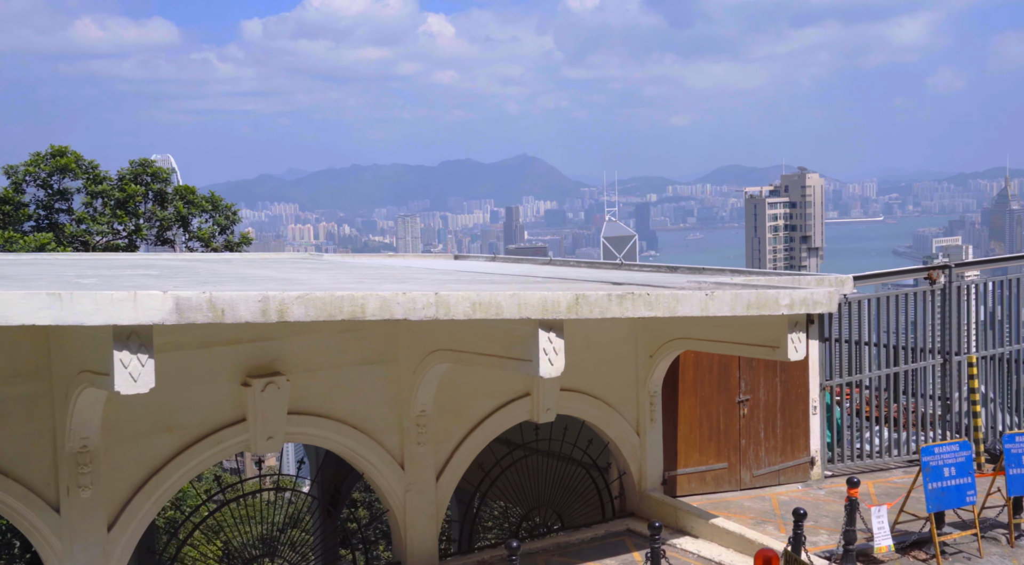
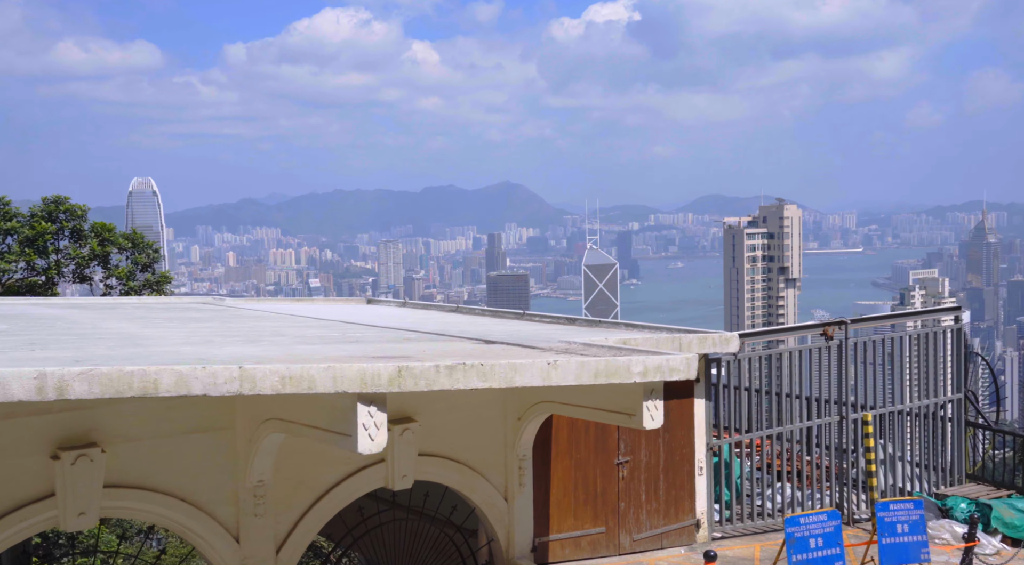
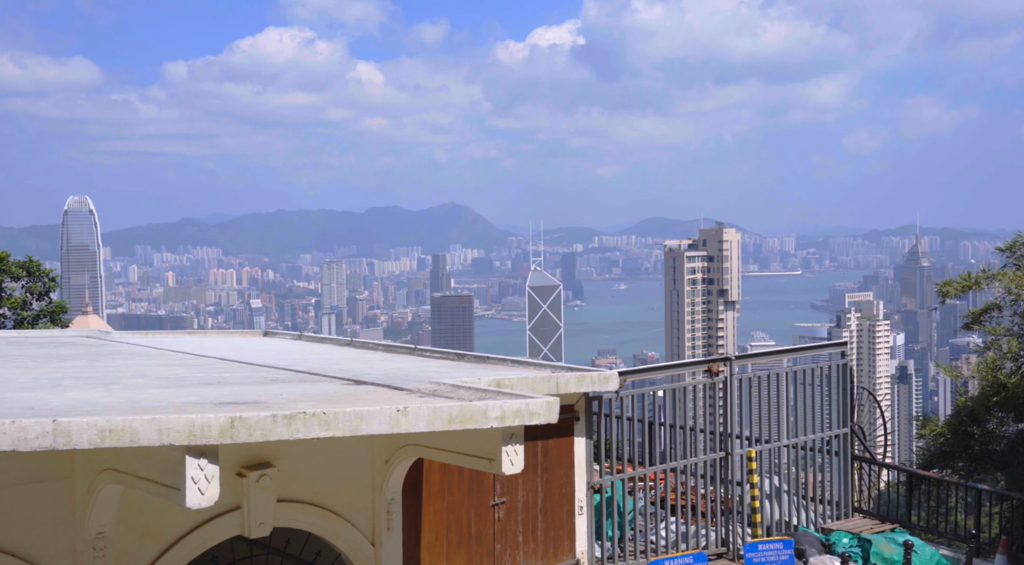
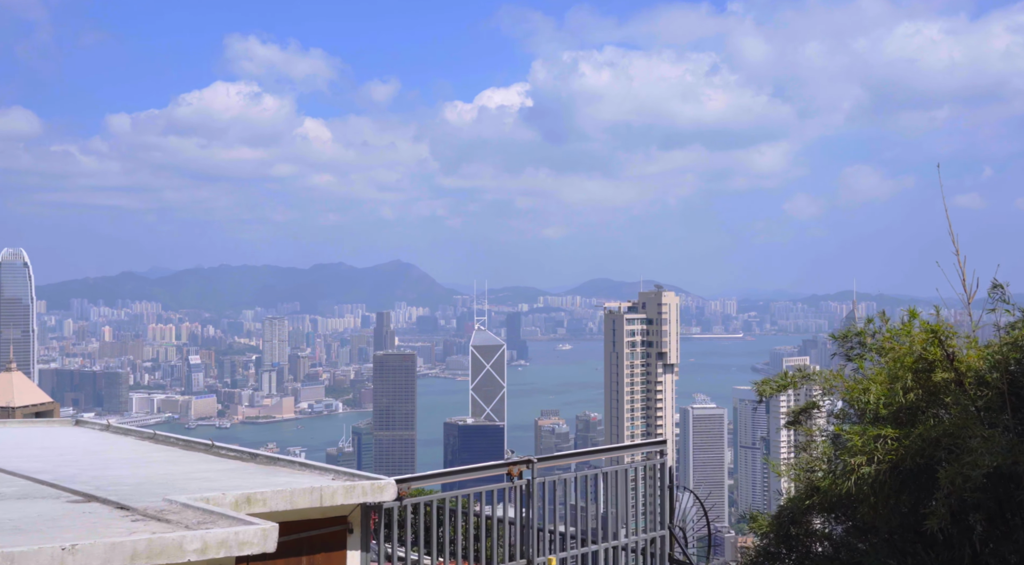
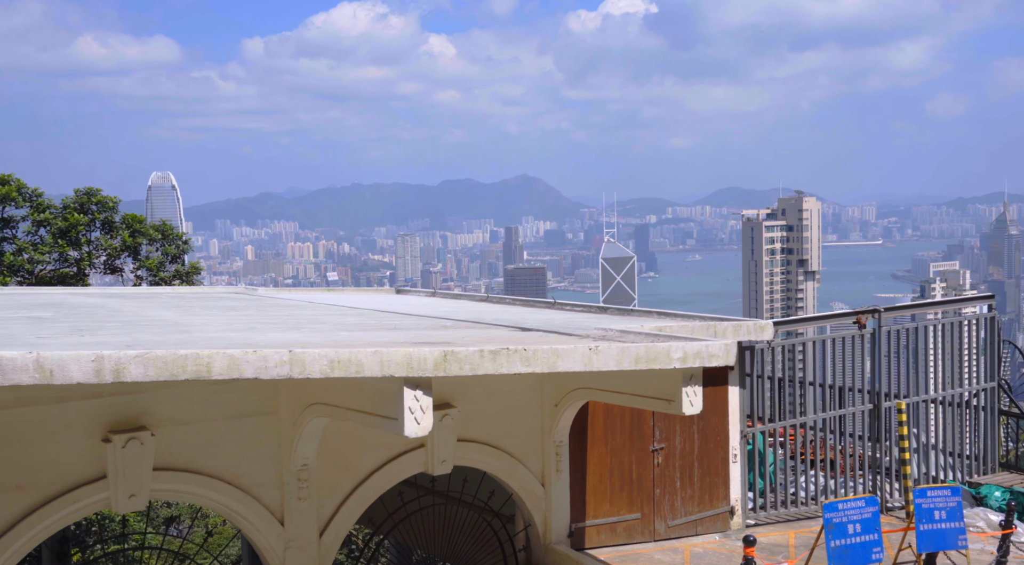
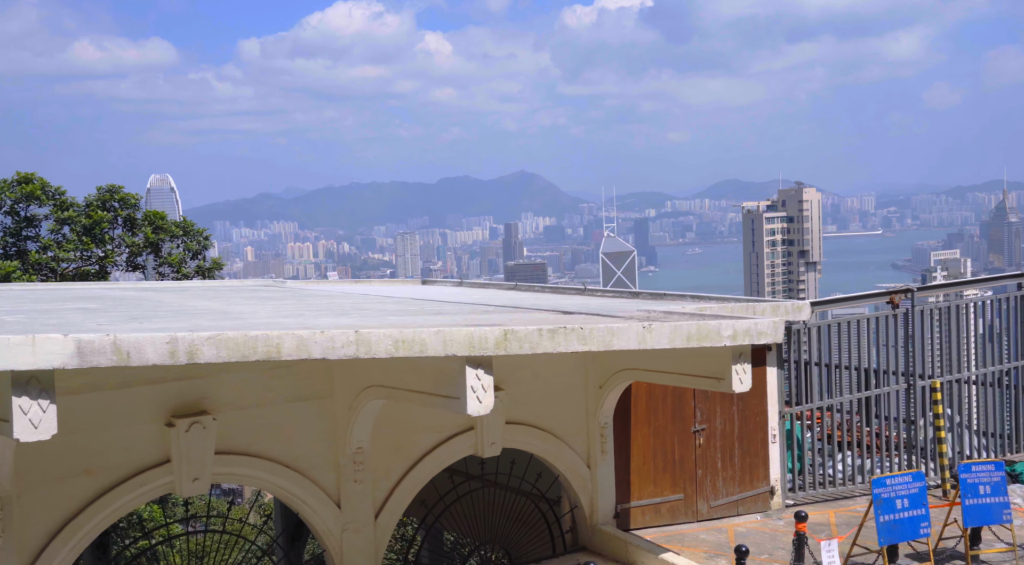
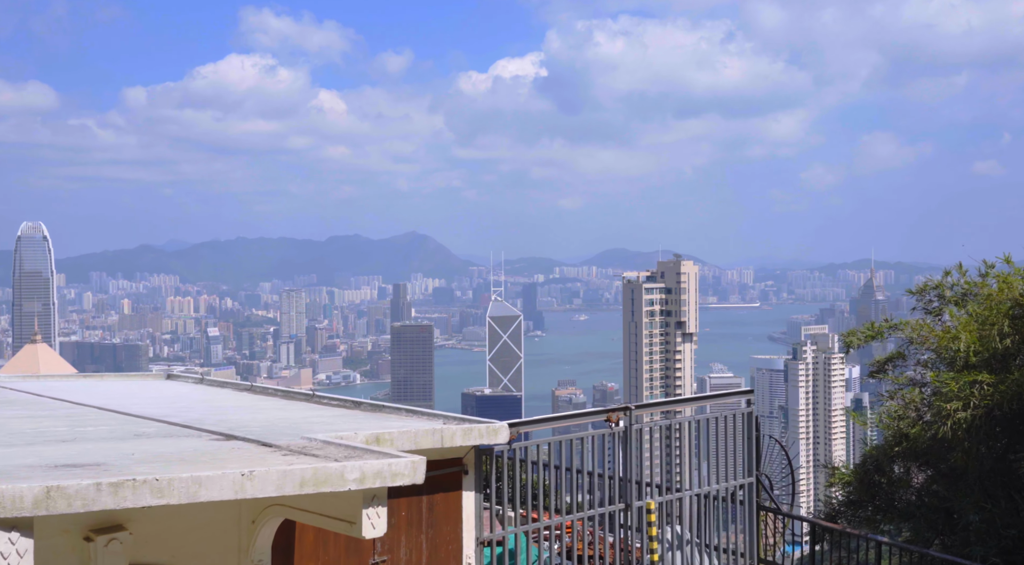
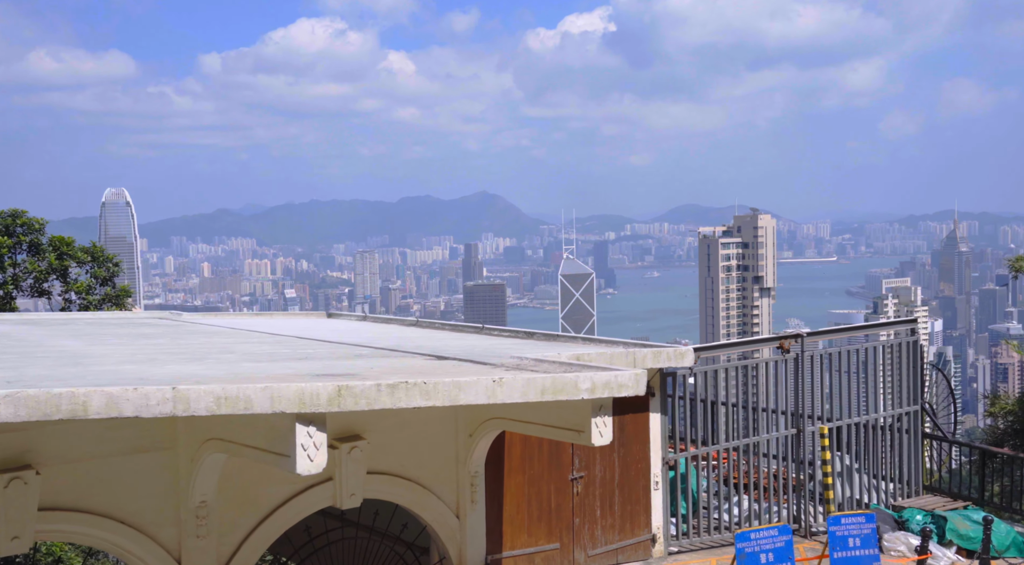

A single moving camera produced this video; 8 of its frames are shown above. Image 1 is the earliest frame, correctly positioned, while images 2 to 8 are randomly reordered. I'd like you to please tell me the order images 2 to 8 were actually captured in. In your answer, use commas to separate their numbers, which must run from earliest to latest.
6, 5, 2, 8, 3, 7, 4
